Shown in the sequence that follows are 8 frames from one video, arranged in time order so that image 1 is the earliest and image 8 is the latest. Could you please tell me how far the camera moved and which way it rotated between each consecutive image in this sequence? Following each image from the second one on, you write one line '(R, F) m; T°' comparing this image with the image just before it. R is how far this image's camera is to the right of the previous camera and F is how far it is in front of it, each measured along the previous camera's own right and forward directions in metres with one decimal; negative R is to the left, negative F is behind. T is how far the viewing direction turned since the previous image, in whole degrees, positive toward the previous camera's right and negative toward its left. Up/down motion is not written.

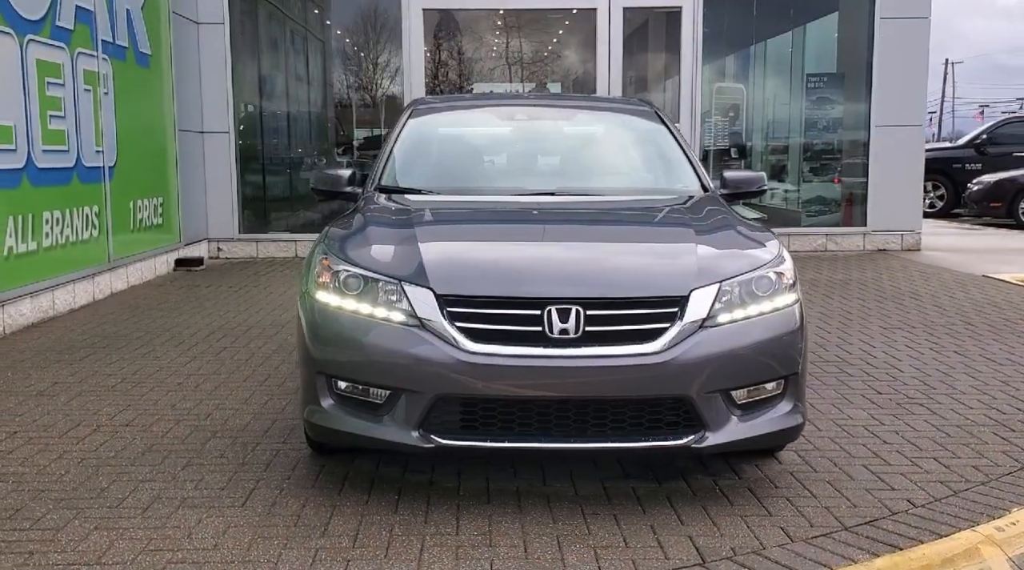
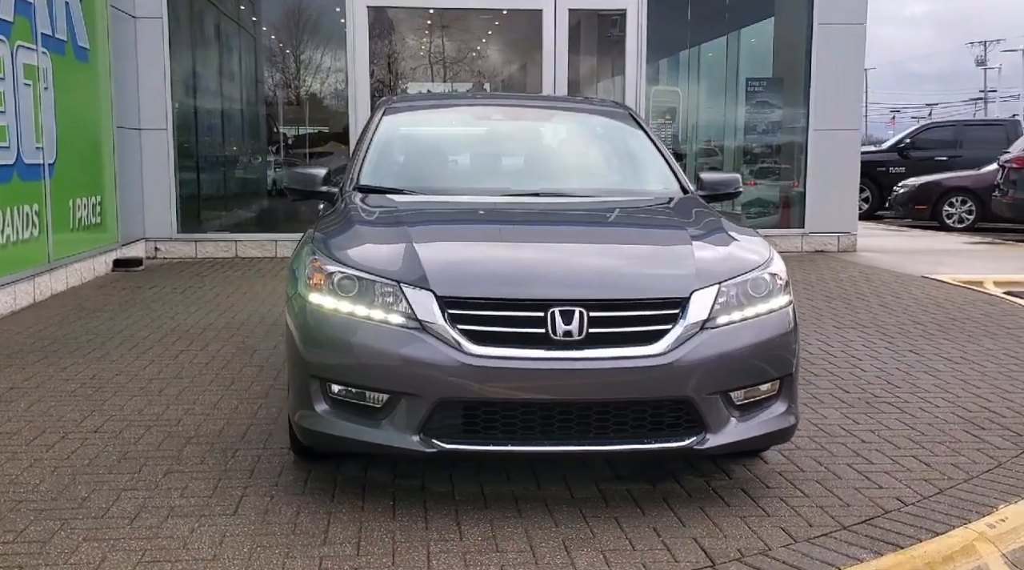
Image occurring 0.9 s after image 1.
(-0.2, +0.1) m; +4°
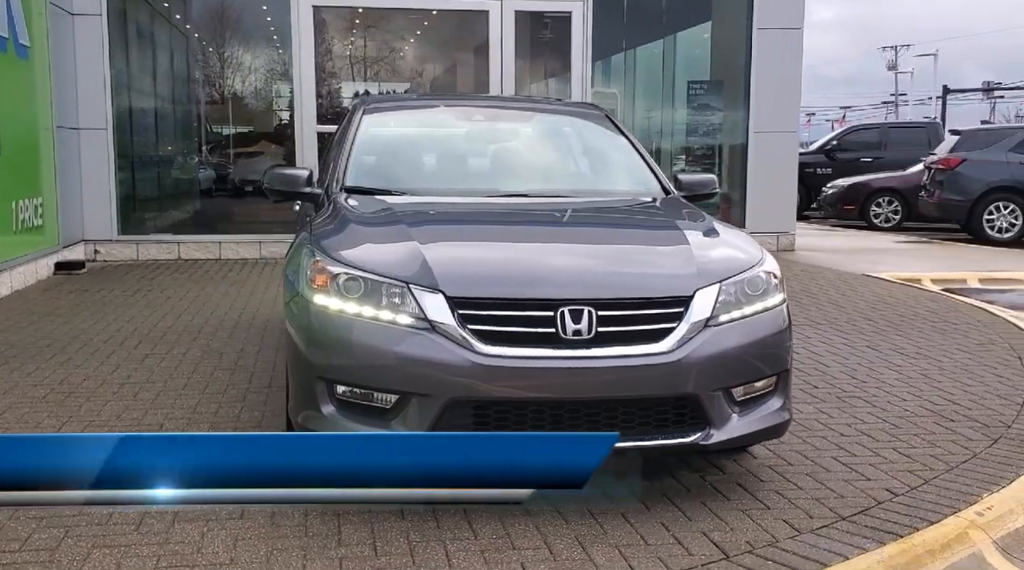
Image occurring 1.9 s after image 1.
(-0.2, 0.0) m; +4°
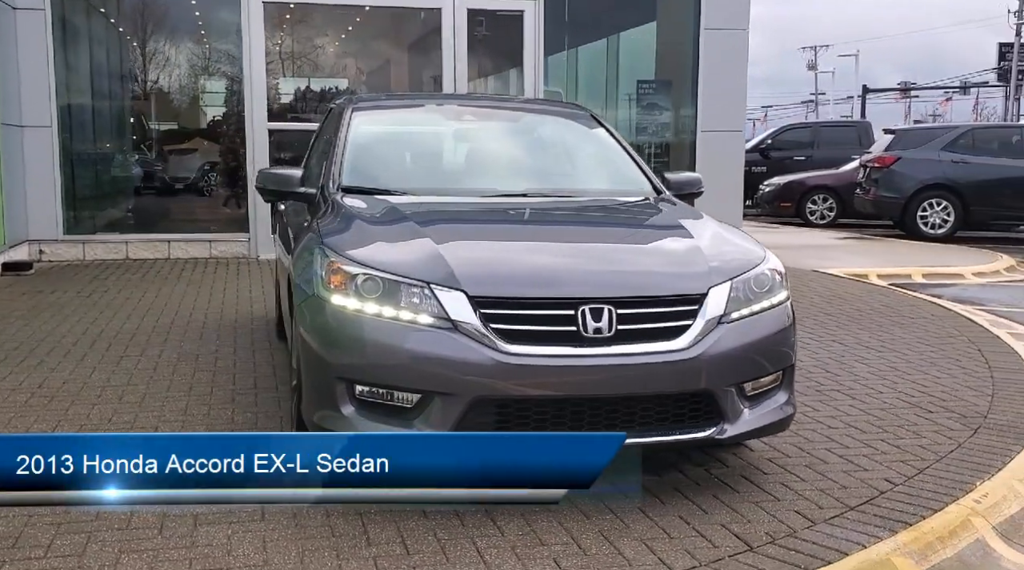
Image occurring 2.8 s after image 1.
(-0.3, 0.0) m; +3°
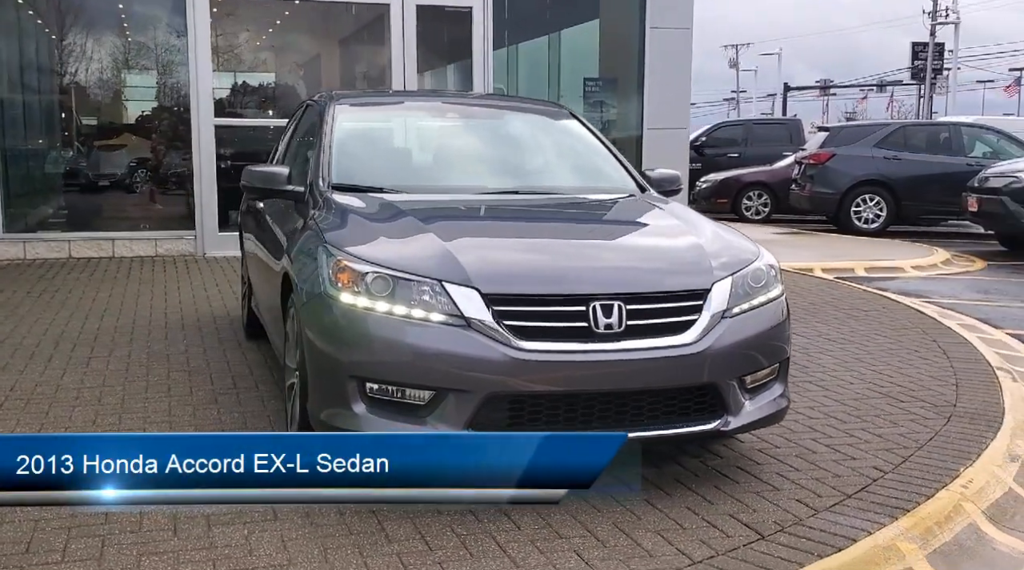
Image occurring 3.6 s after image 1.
(-0.2, 0.0) m; +4°
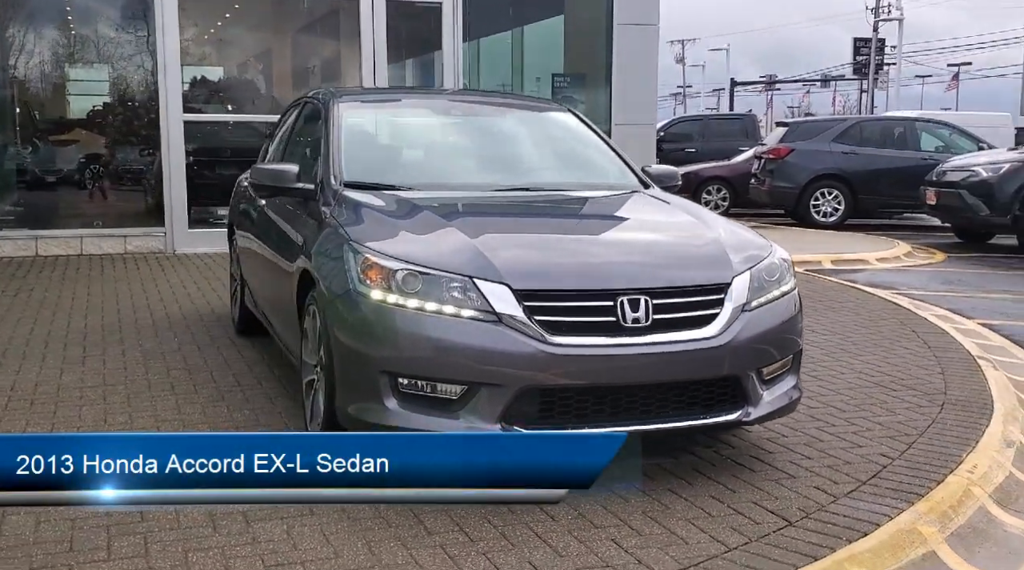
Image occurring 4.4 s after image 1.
(-0.2, -0.1) m; +2°
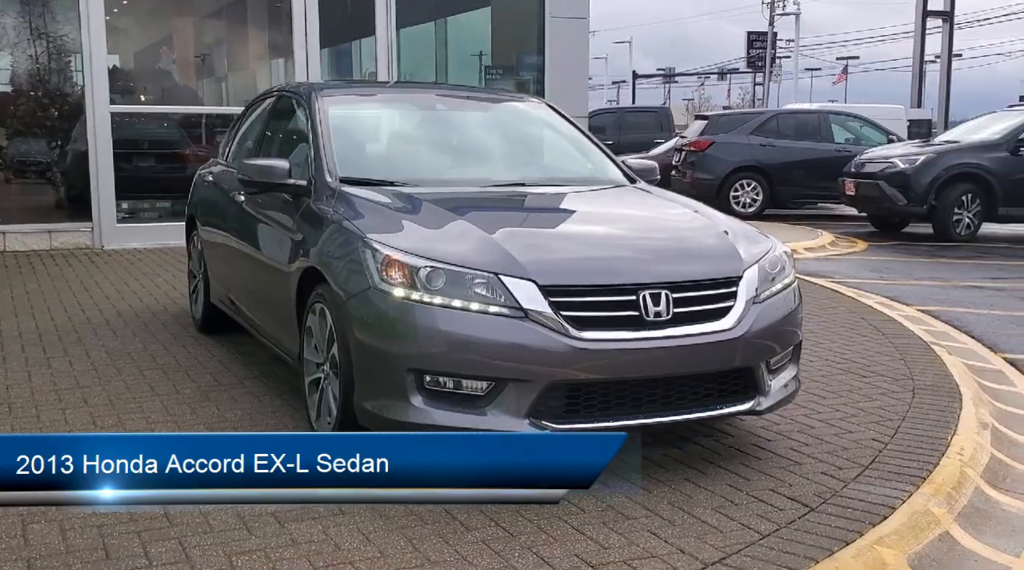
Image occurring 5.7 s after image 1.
(-0.4, 0.0) m; +5°
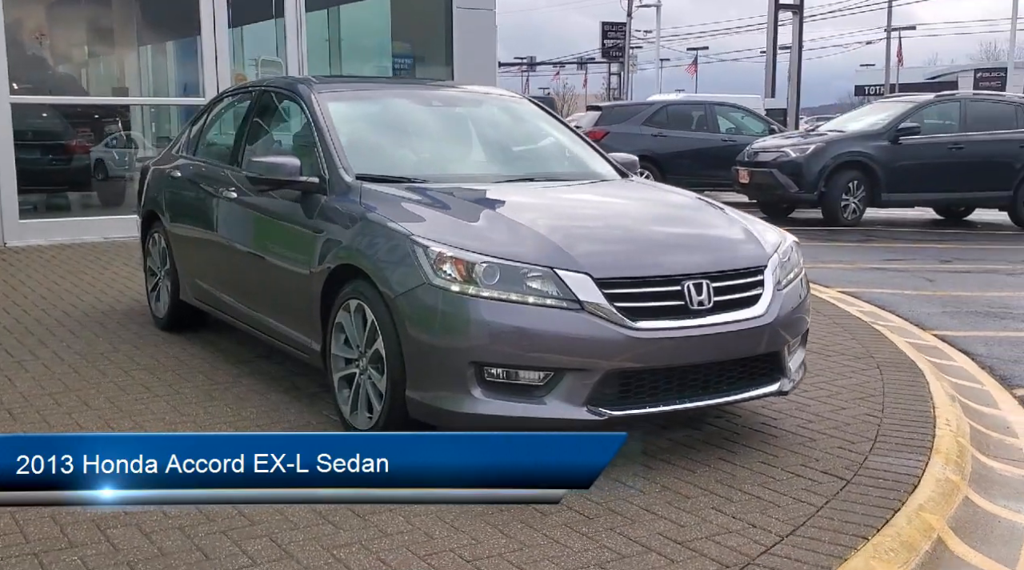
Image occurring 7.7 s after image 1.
(-0.6, -0.1) m; +7°
